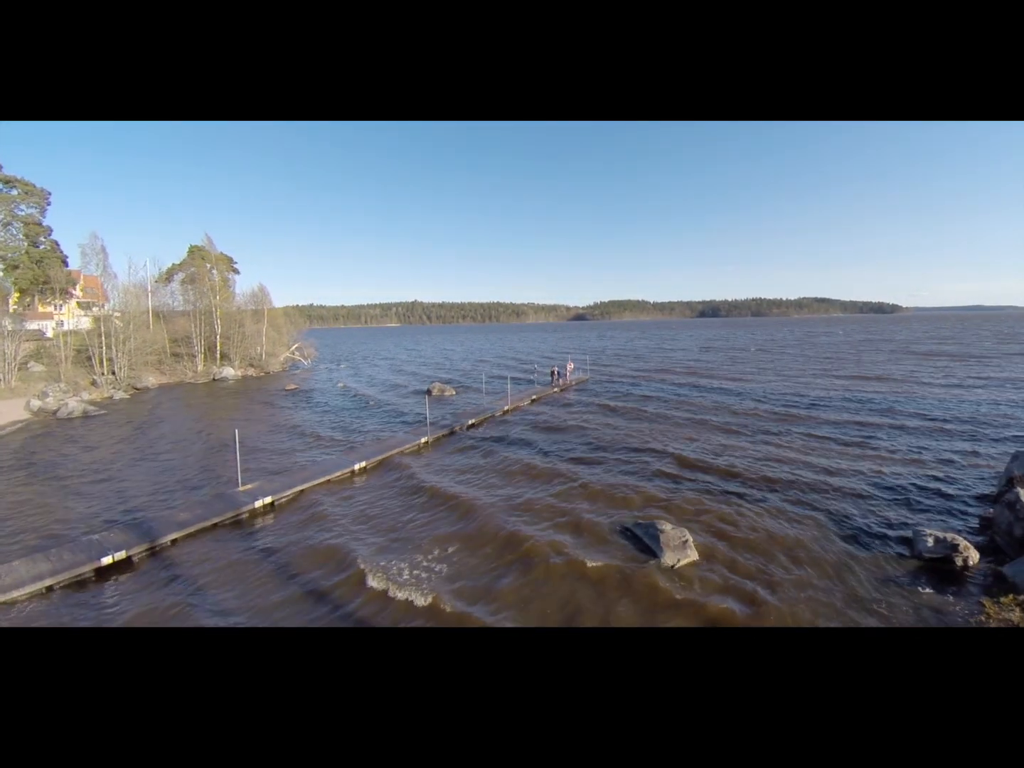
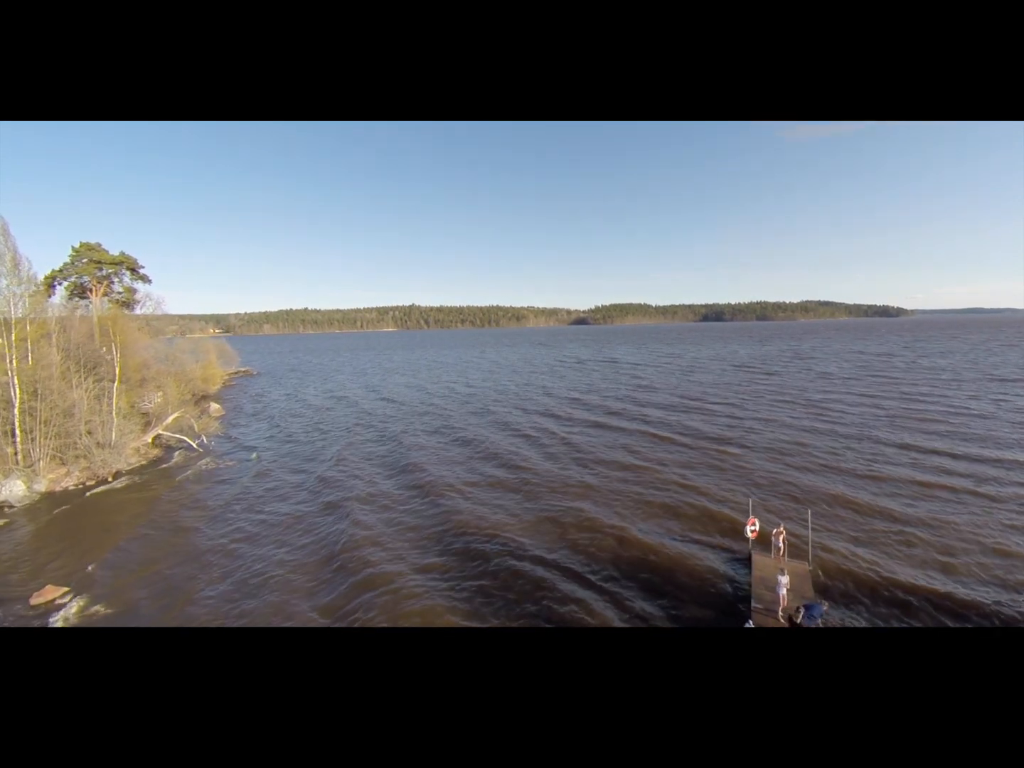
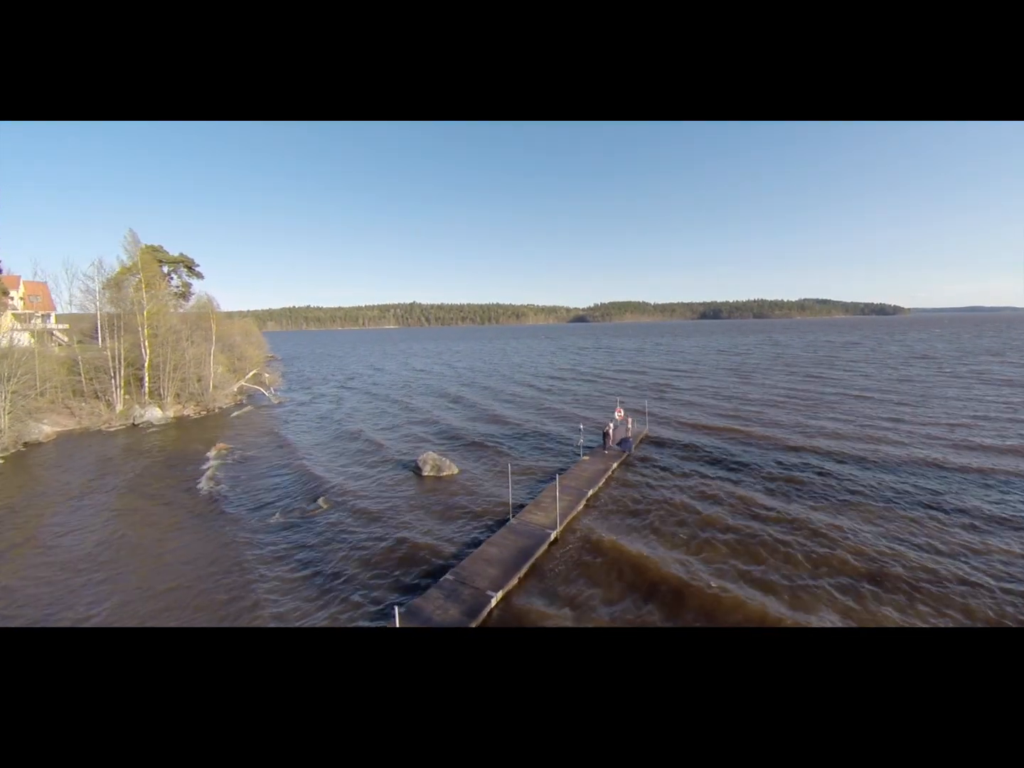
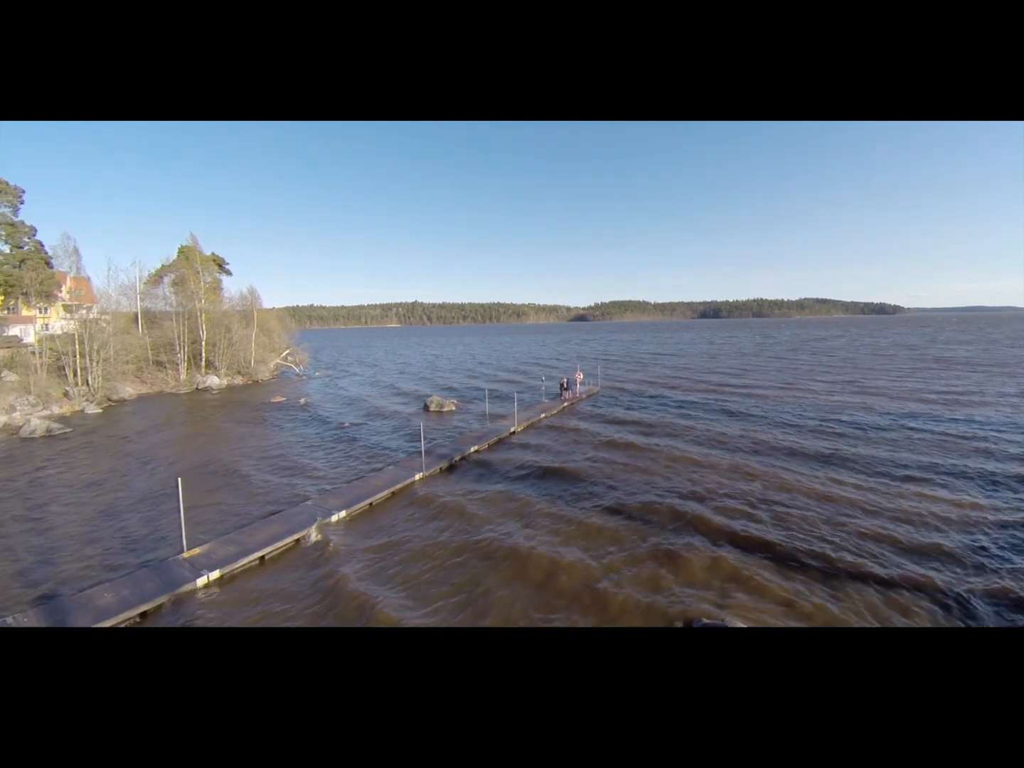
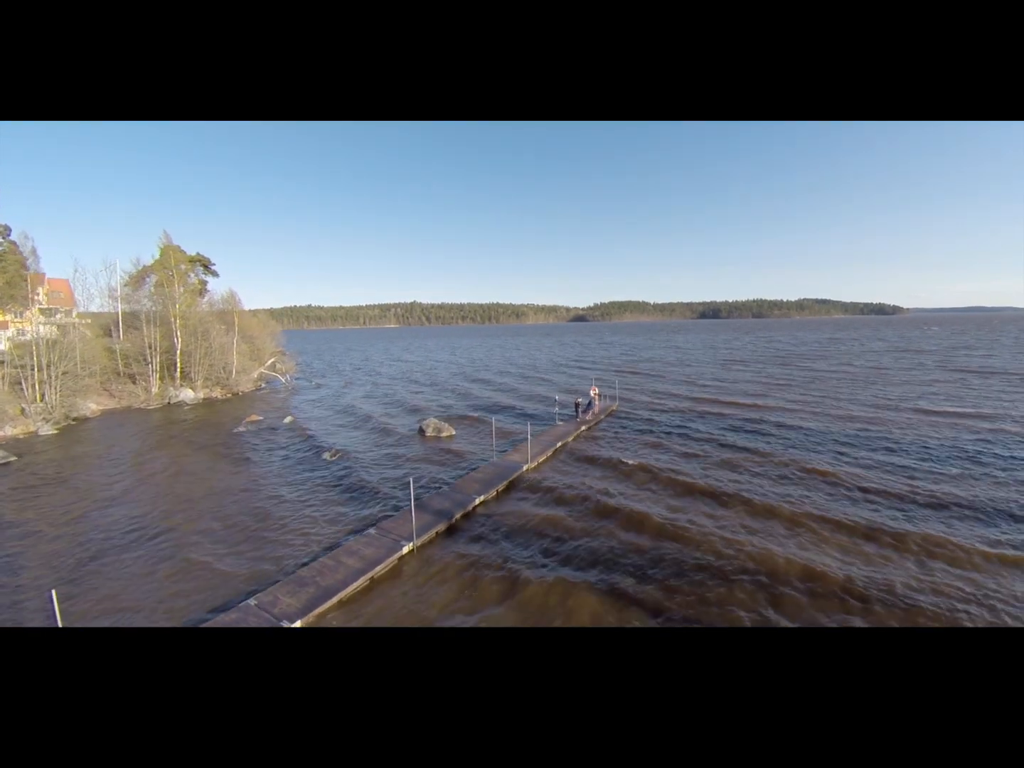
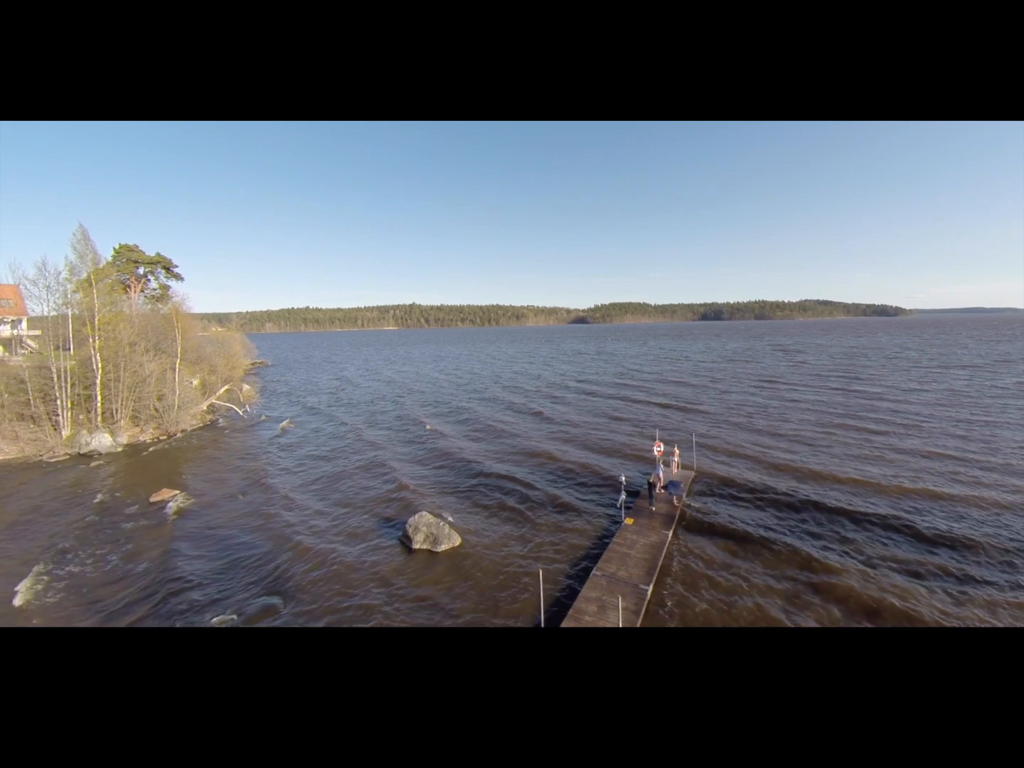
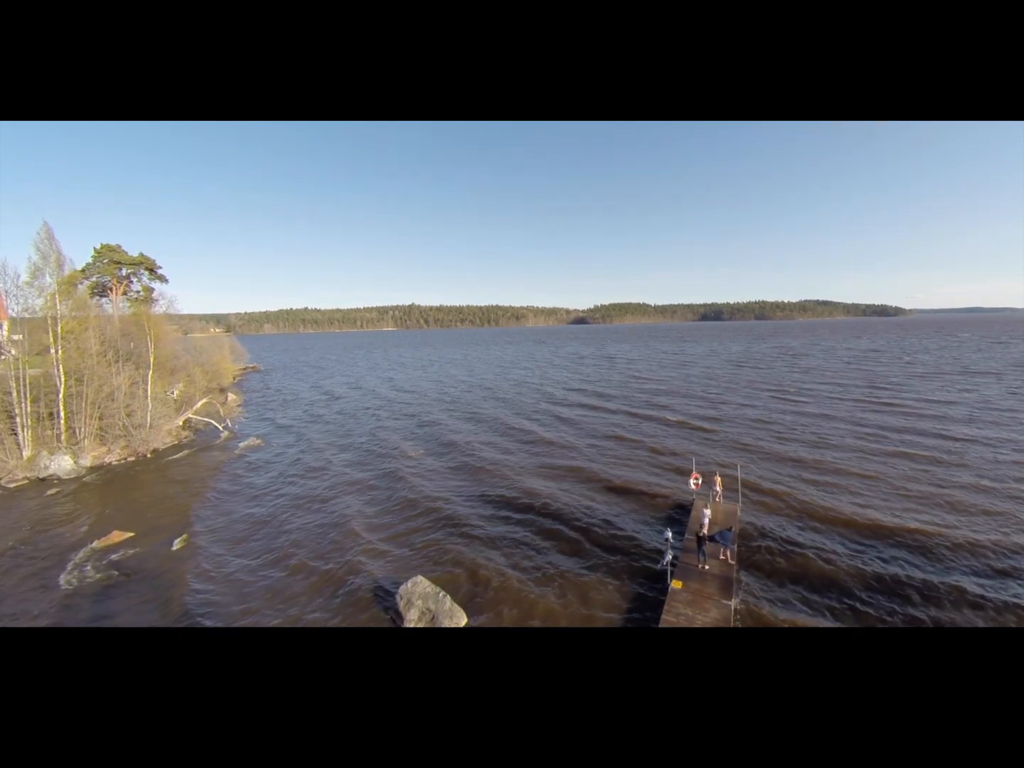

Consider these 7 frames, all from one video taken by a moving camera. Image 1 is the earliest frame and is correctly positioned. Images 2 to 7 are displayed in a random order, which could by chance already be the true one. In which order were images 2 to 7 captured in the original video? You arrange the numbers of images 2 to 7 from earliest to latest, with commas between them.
4, 5, 3, 6, 7, 2
